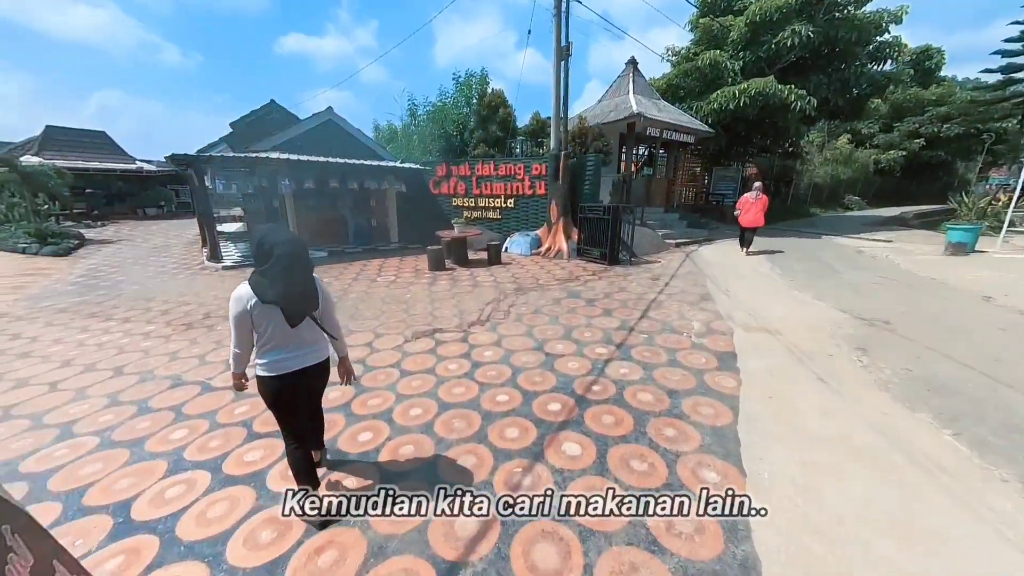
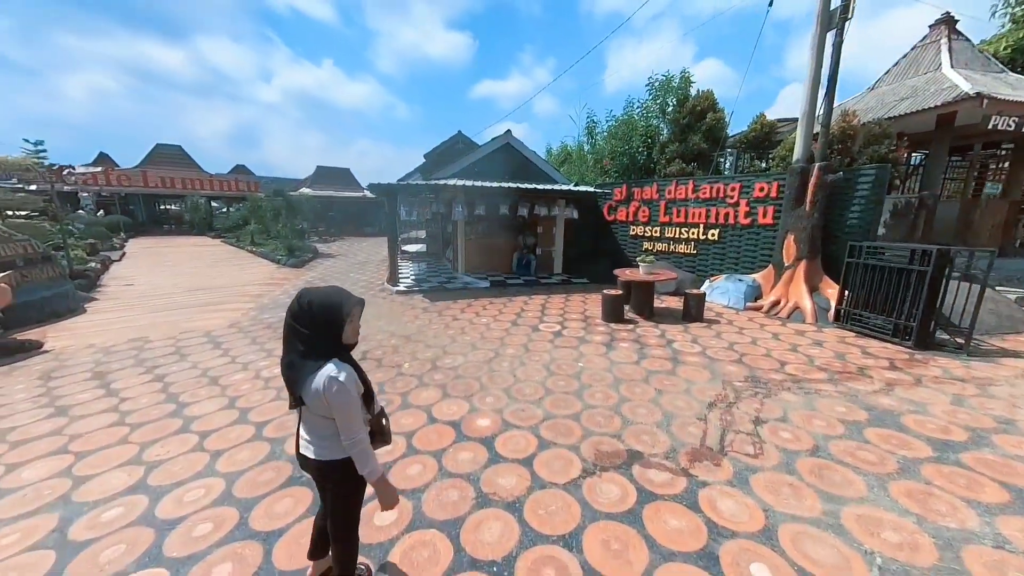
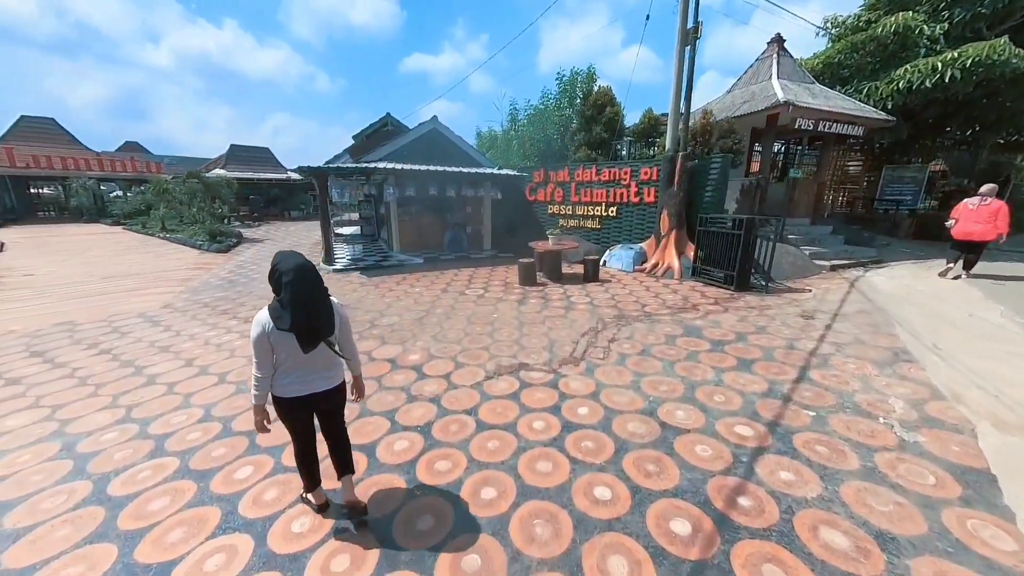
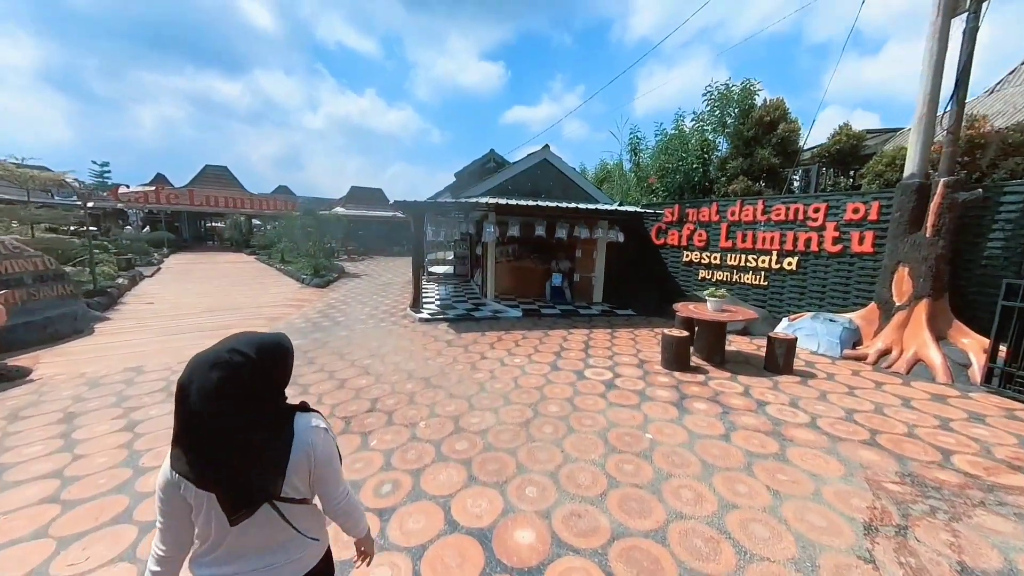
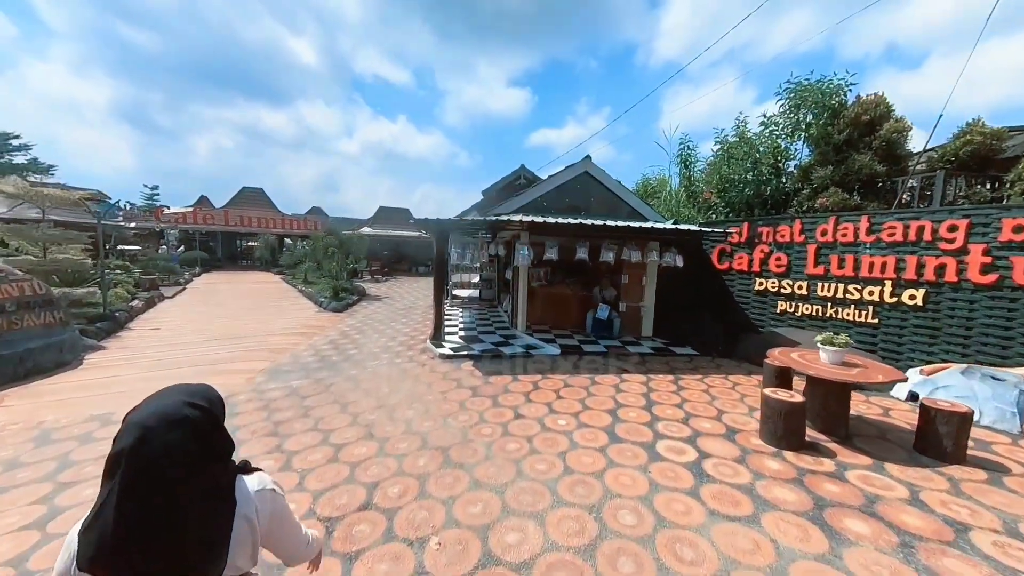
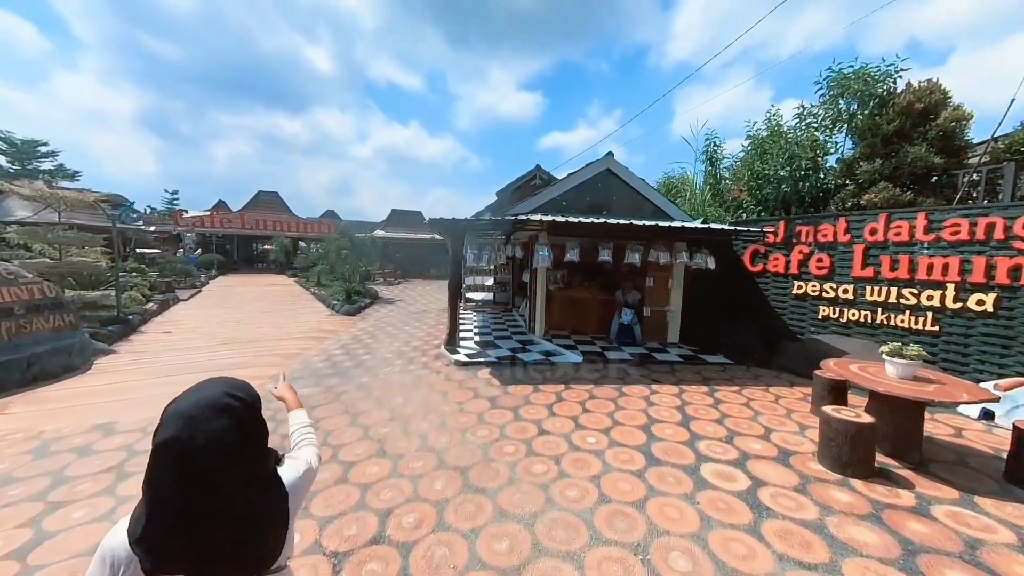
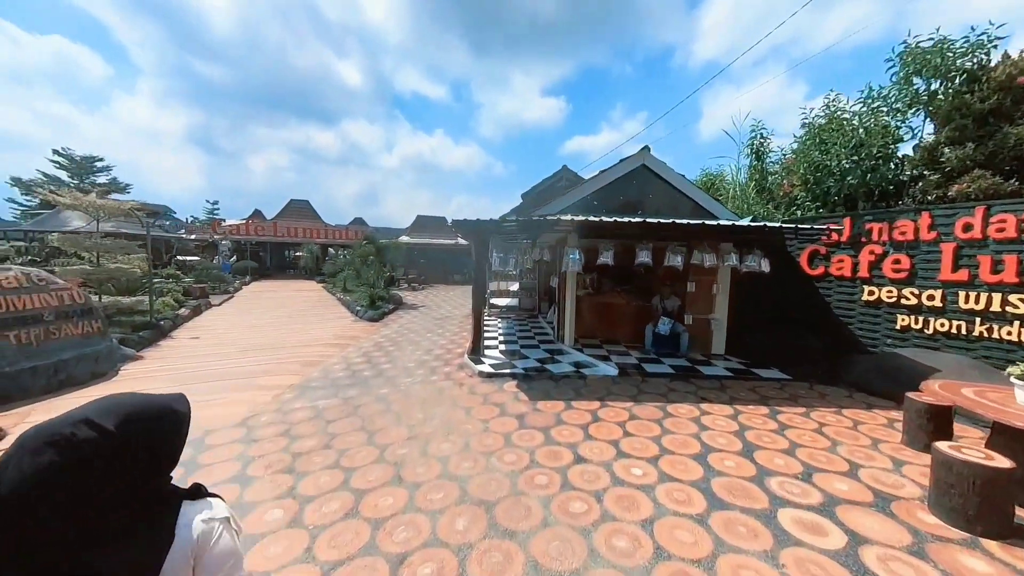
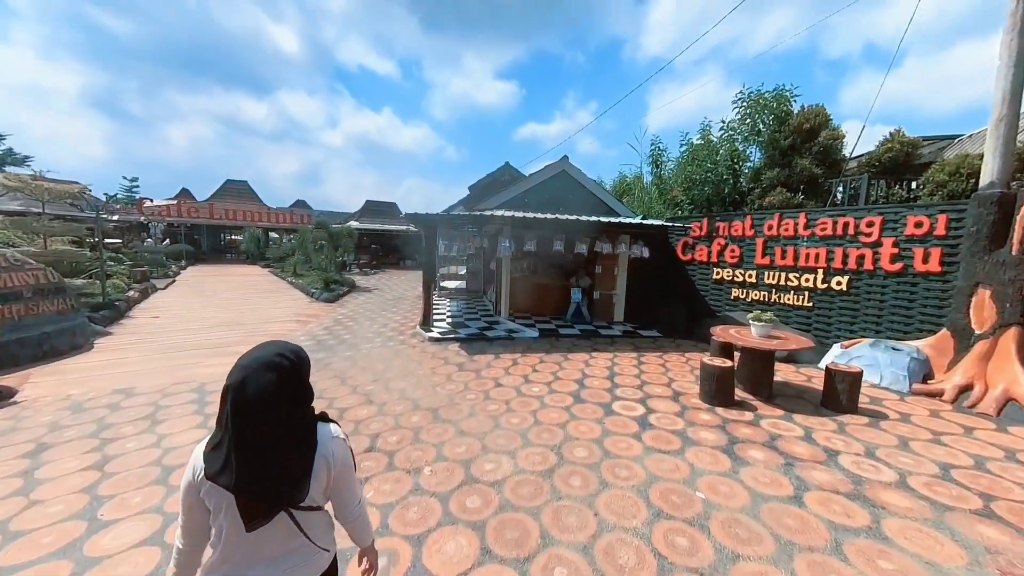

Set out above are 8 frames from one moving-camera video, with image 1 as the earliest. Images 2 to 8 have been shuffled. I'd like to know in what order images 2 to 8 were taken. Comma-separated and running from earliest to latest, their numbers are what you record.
3, 2, 4, 8, 5, 6, 7
